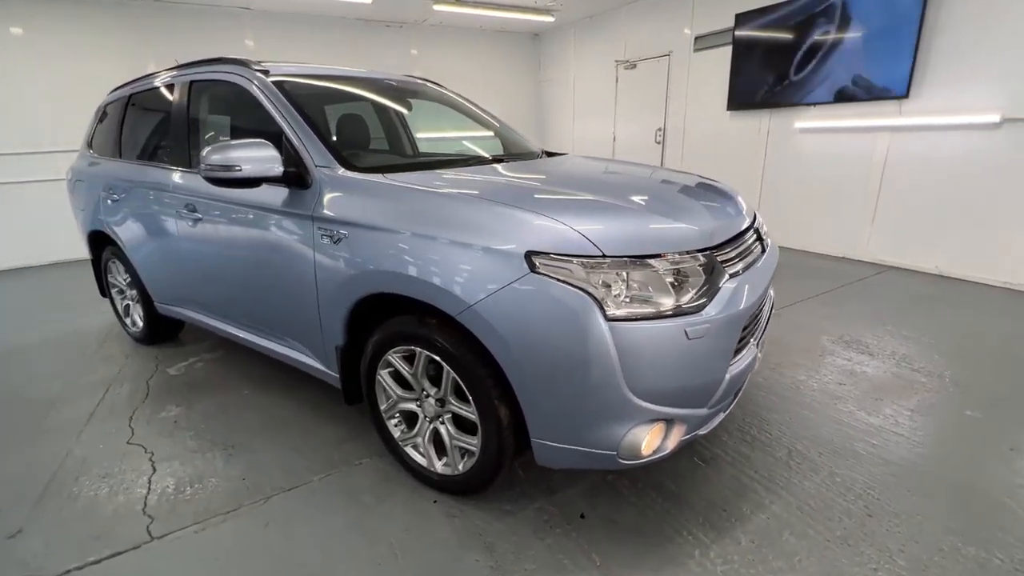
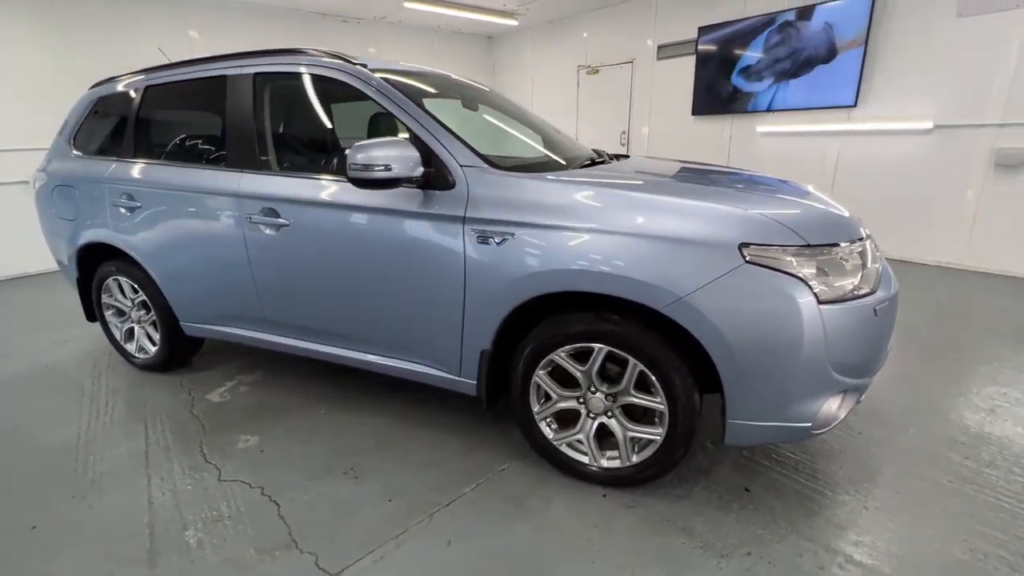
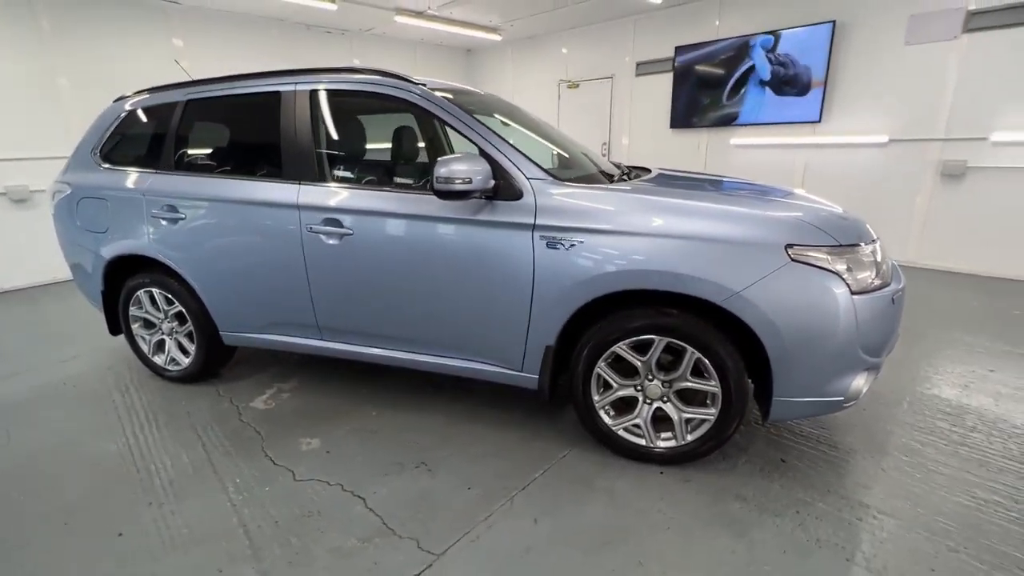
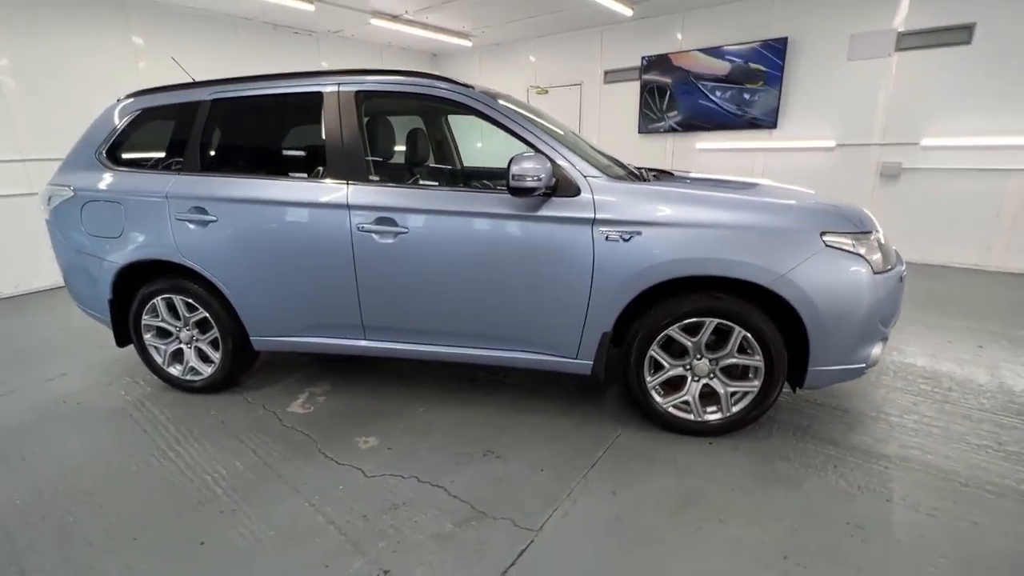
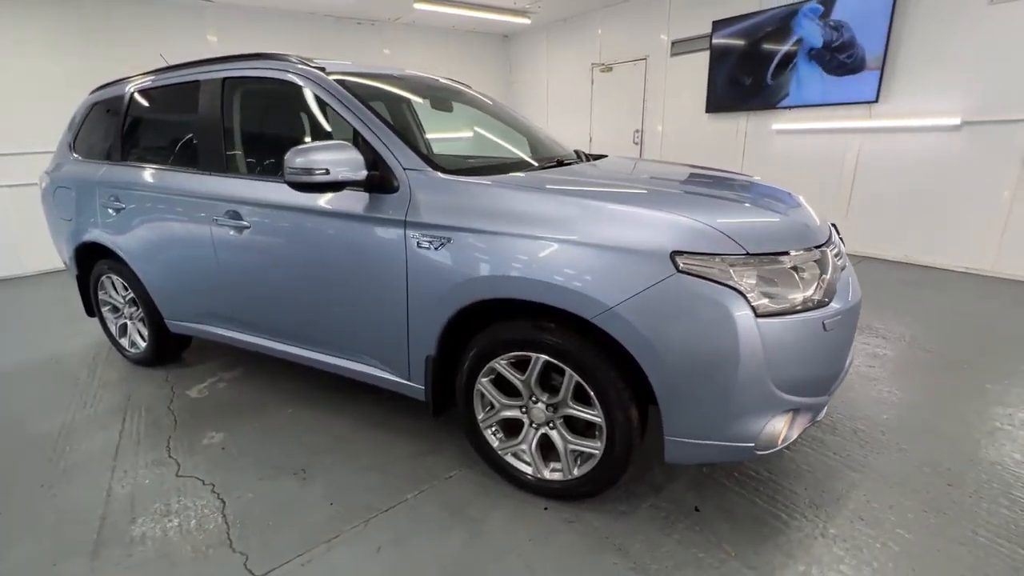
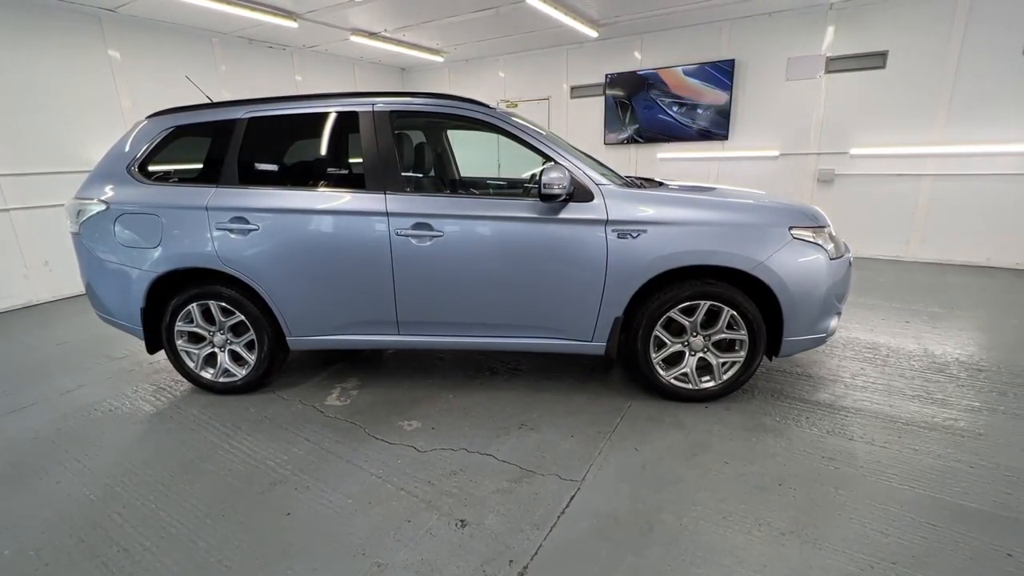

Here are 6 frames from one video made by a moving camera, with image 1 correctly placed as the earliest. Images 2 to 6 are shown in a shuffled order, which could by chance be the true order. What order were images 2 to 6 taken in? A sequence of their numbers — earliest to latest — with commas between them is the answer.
5, 2, 3, 4, 6
